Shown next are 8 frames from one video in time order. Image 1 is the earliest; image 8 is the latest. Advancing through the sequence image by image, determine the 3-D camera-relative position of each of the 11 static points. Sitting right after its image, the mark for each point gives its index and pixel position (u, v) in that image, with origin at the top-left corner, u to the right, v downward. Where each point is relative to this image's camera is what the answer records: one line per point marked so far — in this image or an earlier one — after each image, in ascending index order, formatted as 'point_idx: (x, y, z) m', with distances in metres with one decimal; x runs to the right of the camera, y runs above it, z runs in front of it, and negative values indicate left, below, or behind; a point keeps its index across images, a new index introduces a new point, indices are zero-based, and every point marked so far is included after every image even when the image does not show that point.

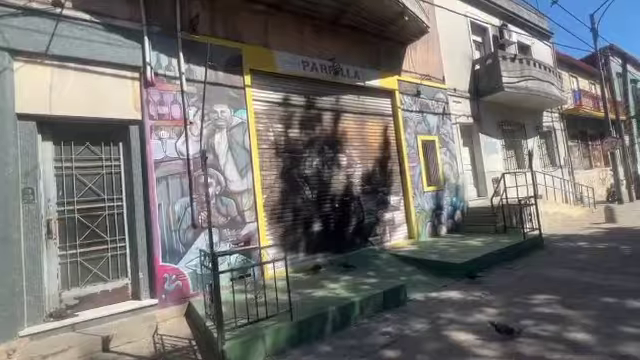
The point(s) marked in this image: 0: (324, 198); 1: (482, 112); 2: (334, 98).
0: (+0.1, -0.5, +8.4) m
1: (+7.4, +3.1, +13.5) m
2: (+0.4, +2.5, +9.0) m
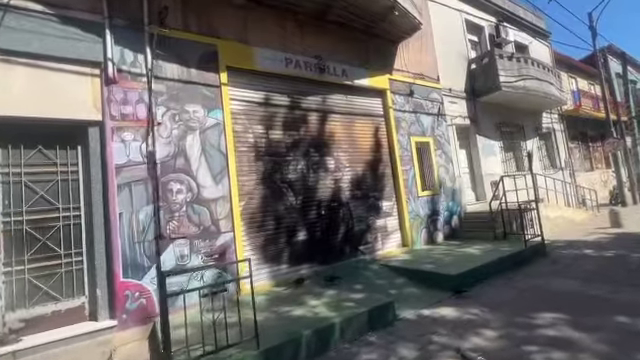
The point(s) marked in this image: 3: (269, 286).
0: (-0.3, -0.6, +7.8) m
1: (+7.0, +2.9, +13.0) m
2: (0.0, +2.4, +8.4) m
3: (-1.2, -2.4, +6.7) m
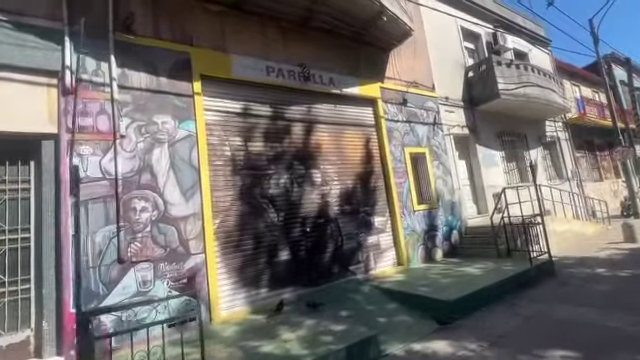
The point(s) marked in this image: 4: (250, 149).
0: (-0.6, -1.0, +7.2) m
1: (+6.7, +2.4, +12.4) m
2: (-0.4, +2.0, +8.0) m
3: (-1.6, -2.8, +6.1) m
4: (-1.6, +0.7, +6.9) m
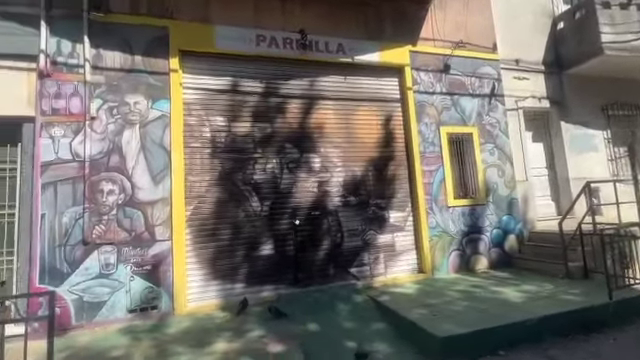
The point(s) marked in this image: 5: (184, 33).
0: (-0.8, -0.7, +6.4) m
1: (+7.7, +2.8, +9.2) m
2: (-0.3, +2.3, +6.9) m
3: (-2.0, -2.5, +5.7) m
4: (-1.8, +1.1, +6.3) m
5: (-2.8, +3.0, +6.0) m
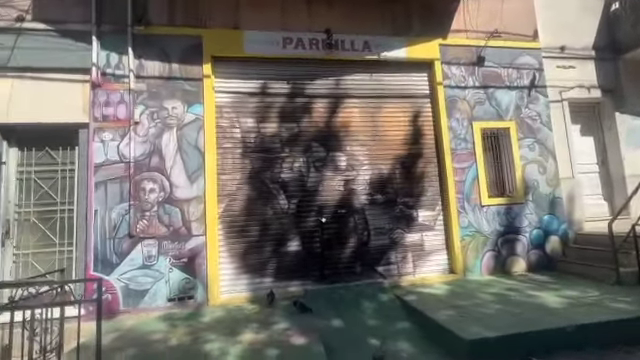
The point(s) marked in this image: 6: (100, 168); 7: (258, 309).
0: (-0.3, -0.6, +6.5) m
1: (+8.5, +2.9, +8.3) m
2: (+0.3, +2.4, +6.9) m
3: (-1.5, -2.4, +6.0) m
4: (-1.3, +1.1, +6.5) m
5: (-2.2, +3.0, +6.4) m
6: (-4.3, +0.2, +5.7) m
7: (-1.2, -2.4, +5.6) m
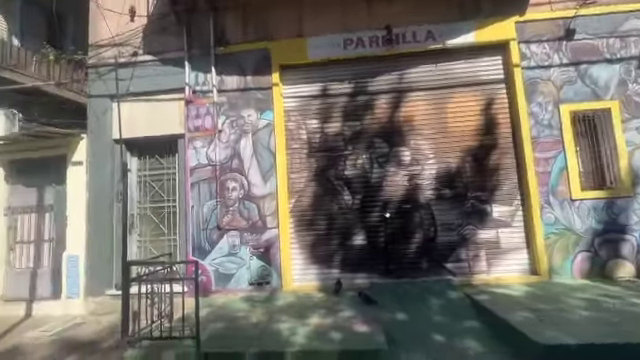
0: (+1.2, -0.5, +6.7) m
1: (+10.0, +3.2, +6.2) m
2: (+1.7, +2.5, +6.9) m
3: (-0.1, -2.4, +6.5) m
4: (+0.2, +1.2, +6.9) m
5: (-0.9, +3.1, +7.0) m
6: (-2.9, +0.2, +6.9) m
7: (+0.1, -2.4, +6.0) m
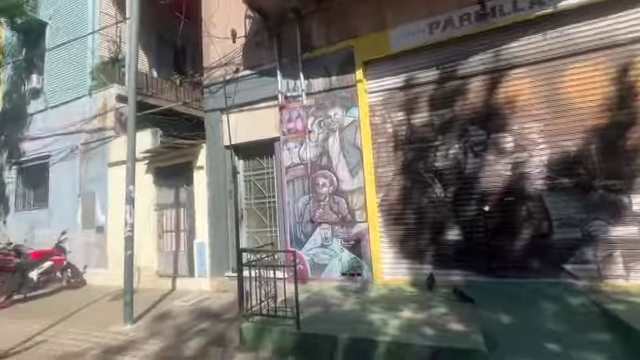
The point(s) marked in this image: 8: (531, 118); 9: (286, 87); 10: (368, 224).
0: (+3.1, -0.4, +6.2) m
1: (+11.3, +3.7, +3.1) m
2: (+3.6, +2.7, +6.2) m
3: (+1.8, -2.2, +6.4) m
4: (+2.1, +1.3, +6.7) m
5: (+1.1, +3.2, +7.0) m
6: (-0.8, +0.3, +7.6) m
7: (+2.0, -2.2, +5.9) m
8: (+4.2, +1.2, +5.9) m
9: (-0.9, +2.4, +7.8) m
10: (+1.1, -1.0, +6.8) m
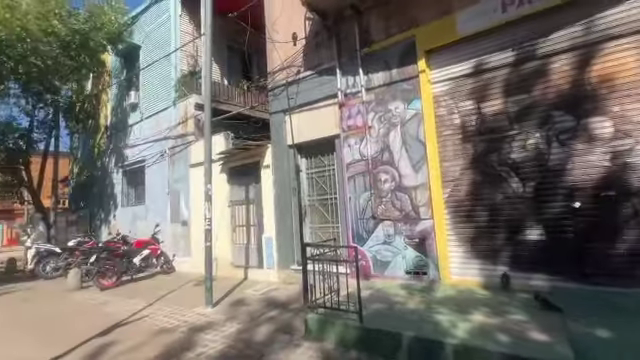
0: (+4.3, -0.2, +5.5) m
1: (+11.6, +3.9, +0.7) m
2: (+4.7, +2.8, +5.4) m
3: (+3.1, -2.1, +6.0) m
4: (+3.4, +1.4, +6.2) m
5: (+2.4, +3.3, +6.7) m
6: (+0.8, +0.4, +7.6) m
7: (+3.1, -2.1, +5.4) m
8: (+5.3, +1.4, +4.9) m
9: (+0.7, +2.5, +7.8) m
10: (+2.5, -0.9, +6.4) m
